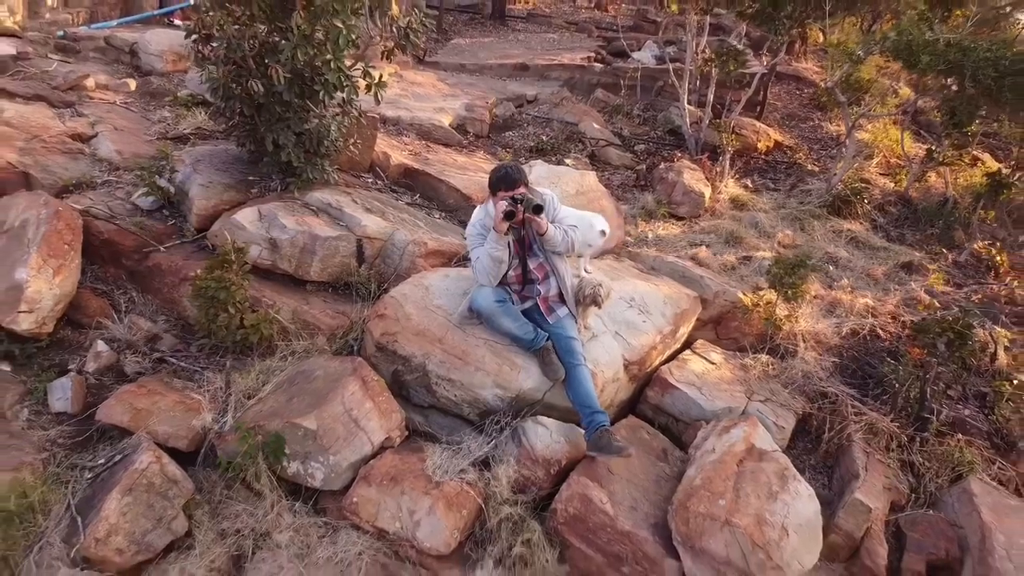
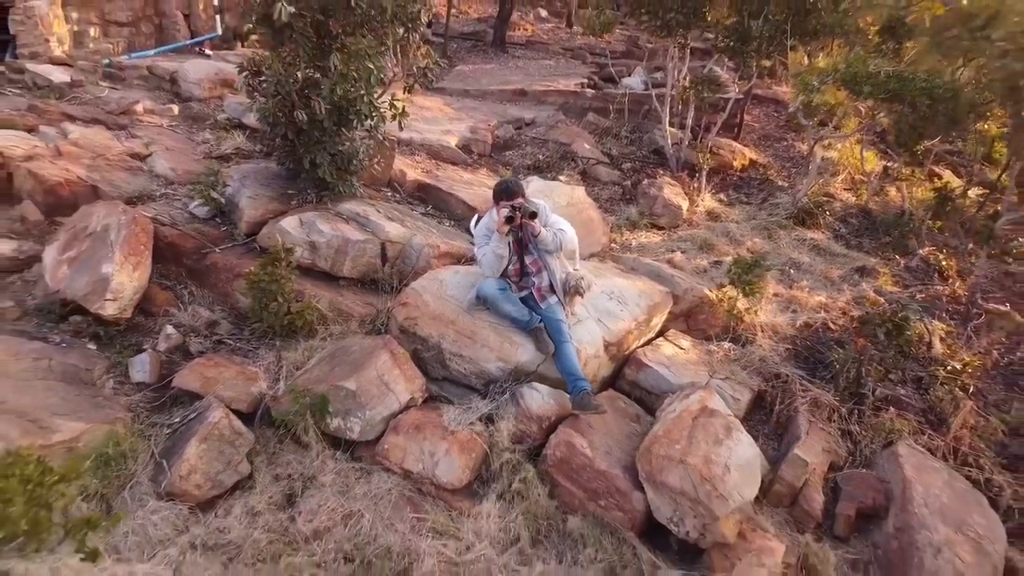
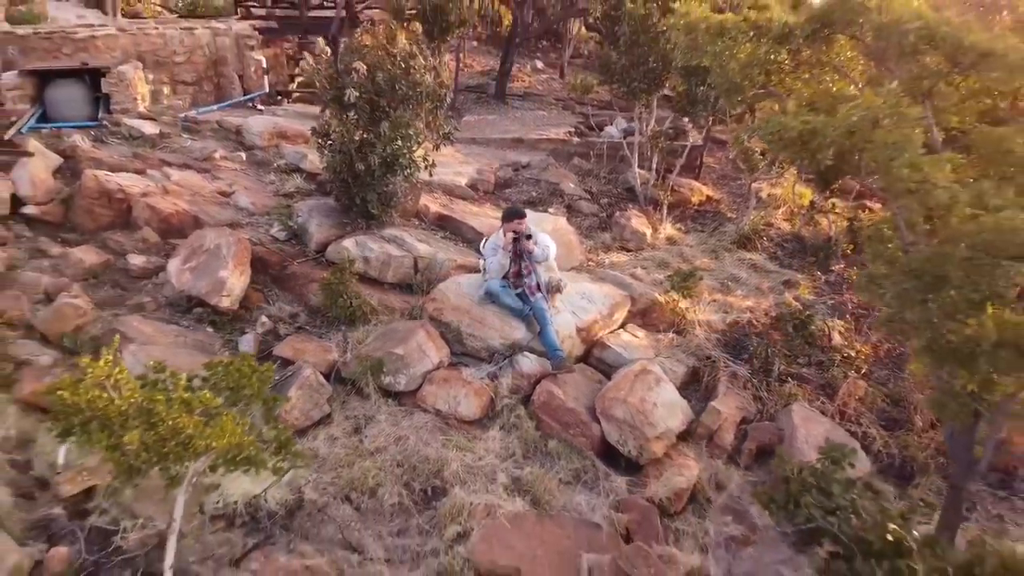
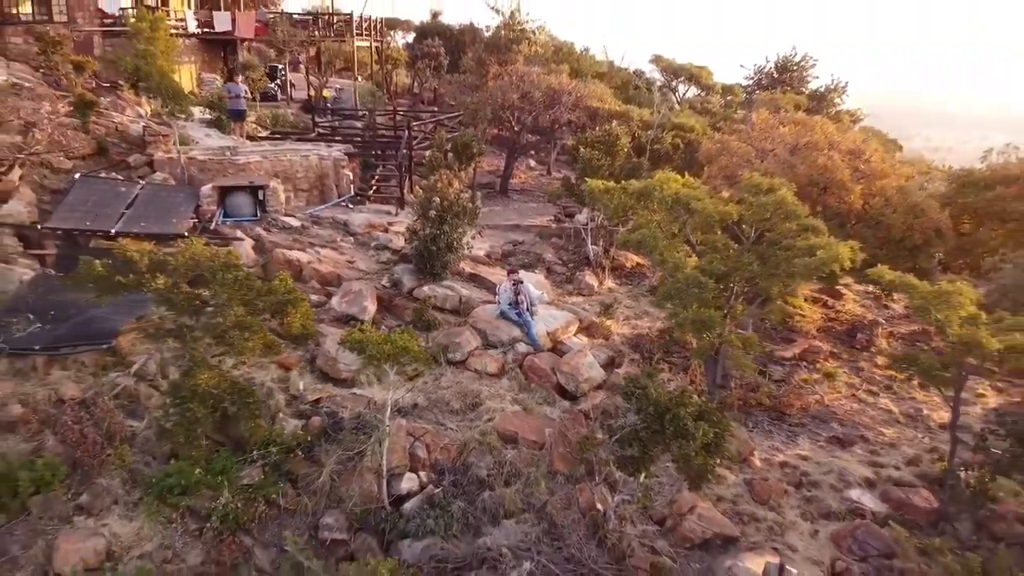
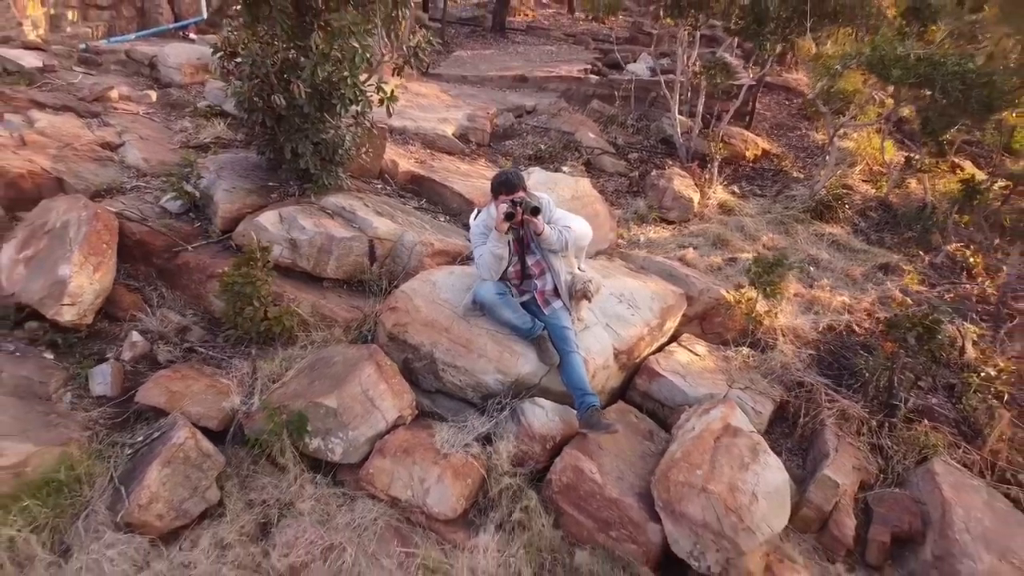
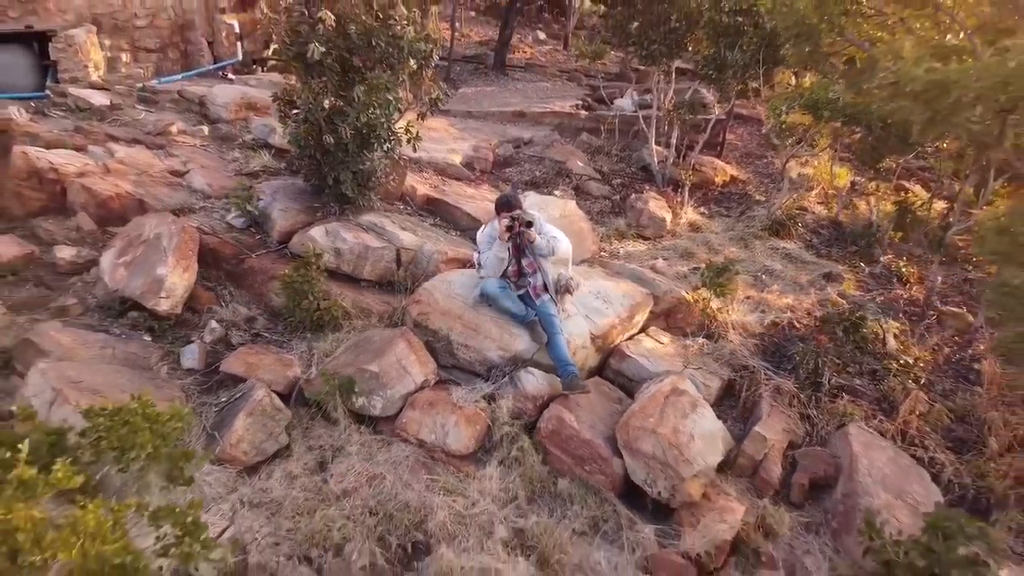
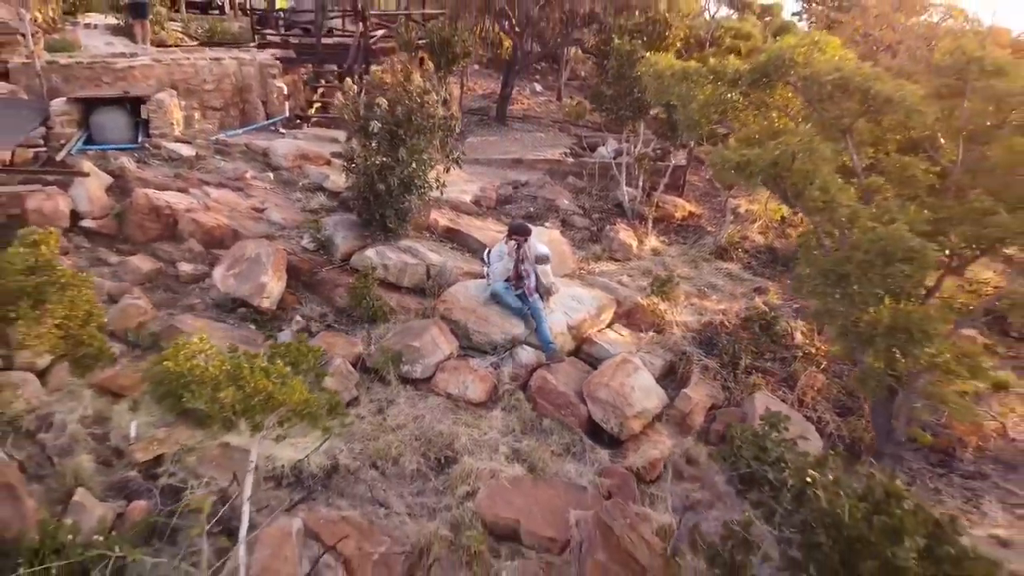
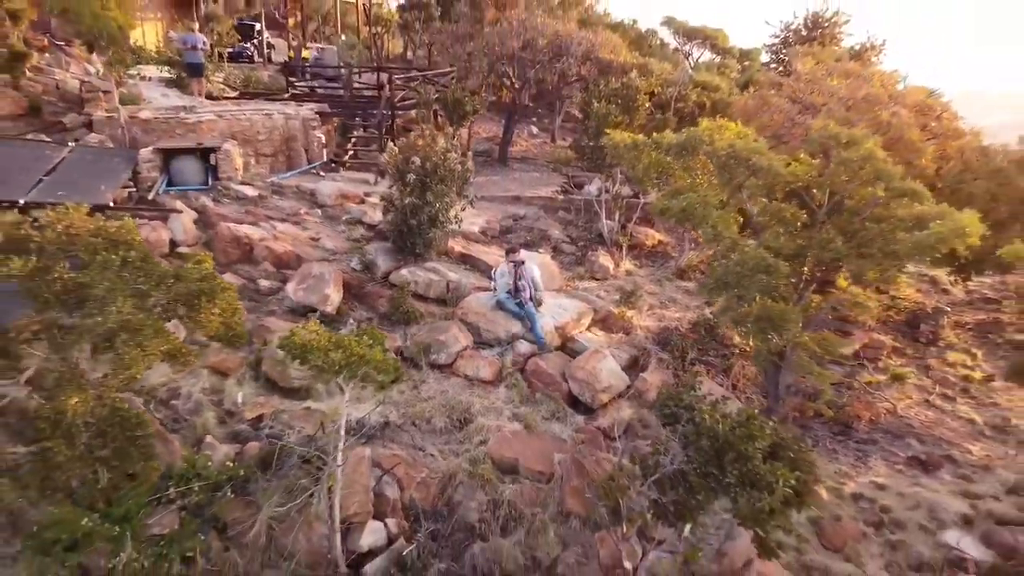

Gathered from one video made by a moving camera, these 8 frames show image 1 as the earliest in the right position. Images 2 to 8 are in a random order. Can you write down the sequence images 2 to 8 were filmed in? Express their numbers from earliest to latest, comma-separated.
5, 2, 6, 3, 7, 8, 4
